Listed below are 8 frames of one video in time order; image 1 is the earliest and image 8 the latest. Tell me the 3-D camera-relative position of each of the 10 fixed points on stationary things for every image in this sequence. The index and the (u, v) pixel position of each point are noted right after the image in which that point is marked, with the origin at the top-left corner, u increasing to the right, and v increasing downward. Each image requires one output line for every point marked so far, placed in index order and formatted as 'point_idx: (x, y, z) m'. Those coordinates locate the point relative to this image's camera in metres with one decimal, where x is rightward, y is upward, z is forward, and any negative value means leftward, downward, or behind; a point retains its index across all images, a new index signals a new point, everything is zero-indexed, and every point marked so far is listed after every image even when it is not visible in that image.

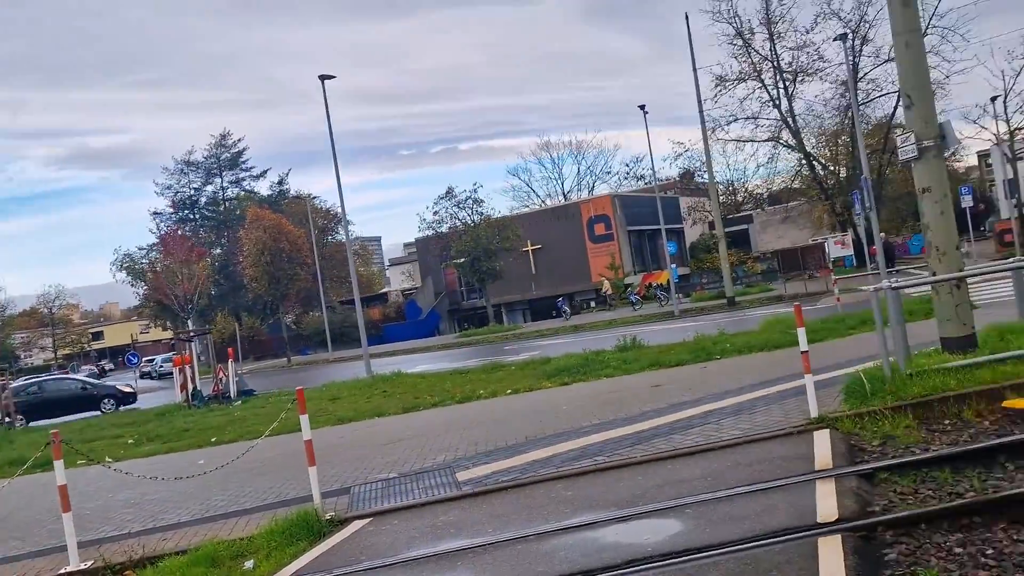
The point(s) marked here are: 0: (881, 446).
0: (+2.7, -1.2, +6.2) m
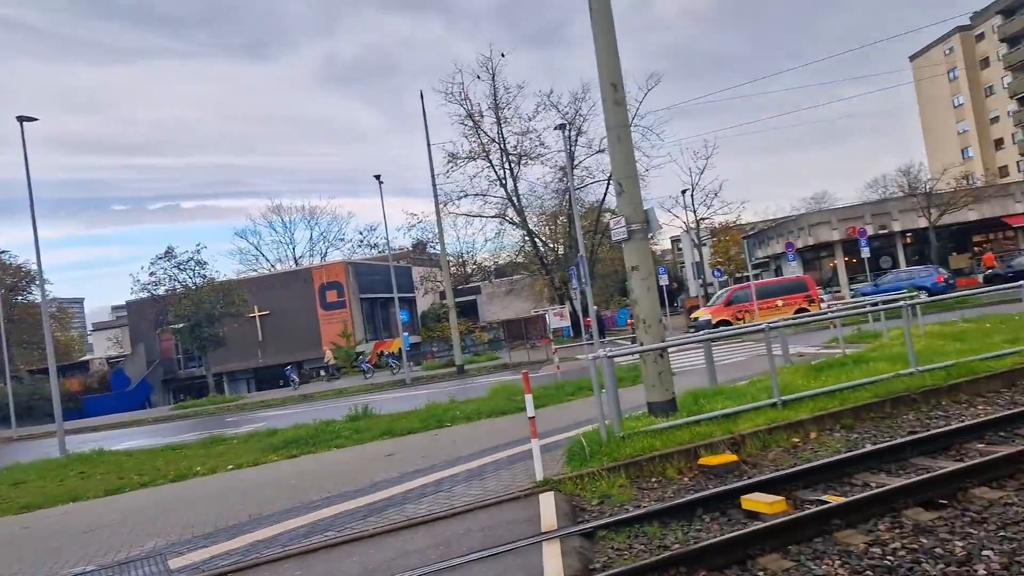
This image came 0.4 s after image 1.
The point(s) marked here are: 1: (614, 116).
0: (+0.7, -1.7, +6.6) m
1: (+1.1, +1.8, +8.7) m
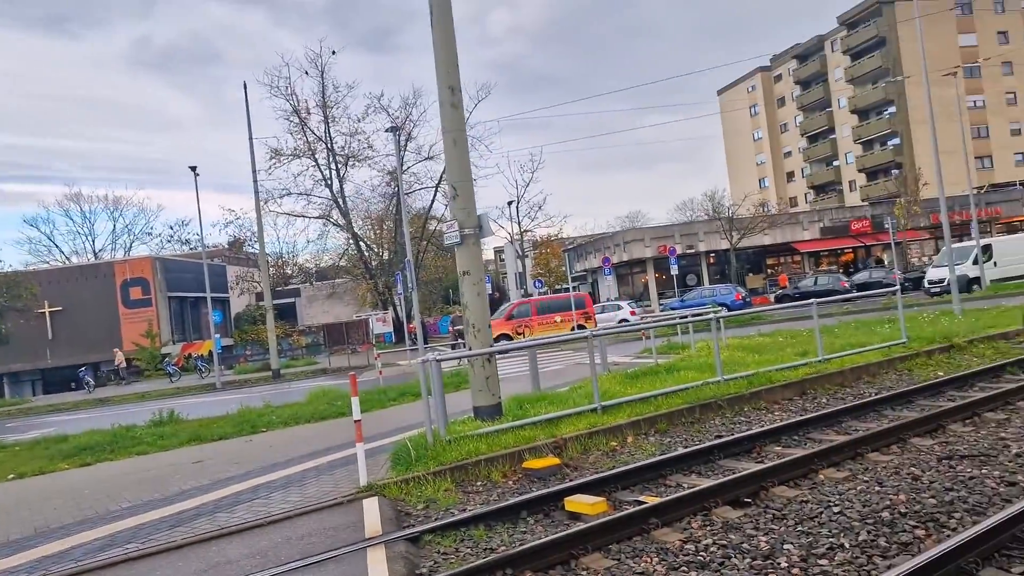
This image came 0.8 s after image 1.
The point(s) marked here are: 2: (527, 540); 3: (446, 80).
0: (-0.7, -1.7, +6.5) m
1: (-0.7, +1.8, +8.7) m
2: (+0.1, -1.7, +5.7) m
3: (-0.7, +2.2, +8.7) m
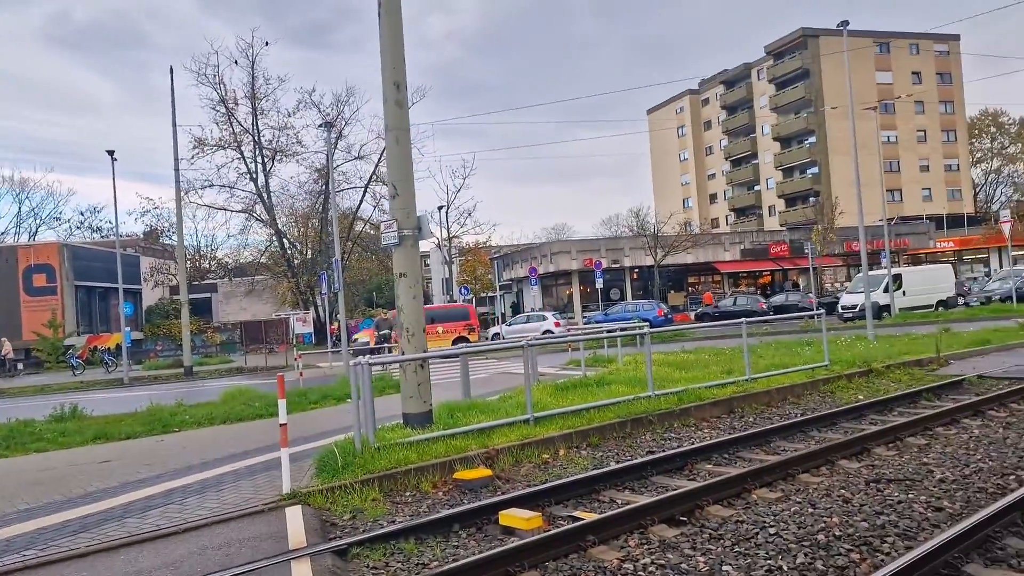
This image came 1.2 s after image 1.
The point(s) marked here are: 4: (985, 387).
0: (-1.2, -1.7, +6.2) m
1: (-1.2, +1.7, +8.5) m
2: (-0.3, -1.8, +5.5) m
3: (-1.2, +2.2, +8.5) m
4: (+6.4, -1.3, +11.3) m
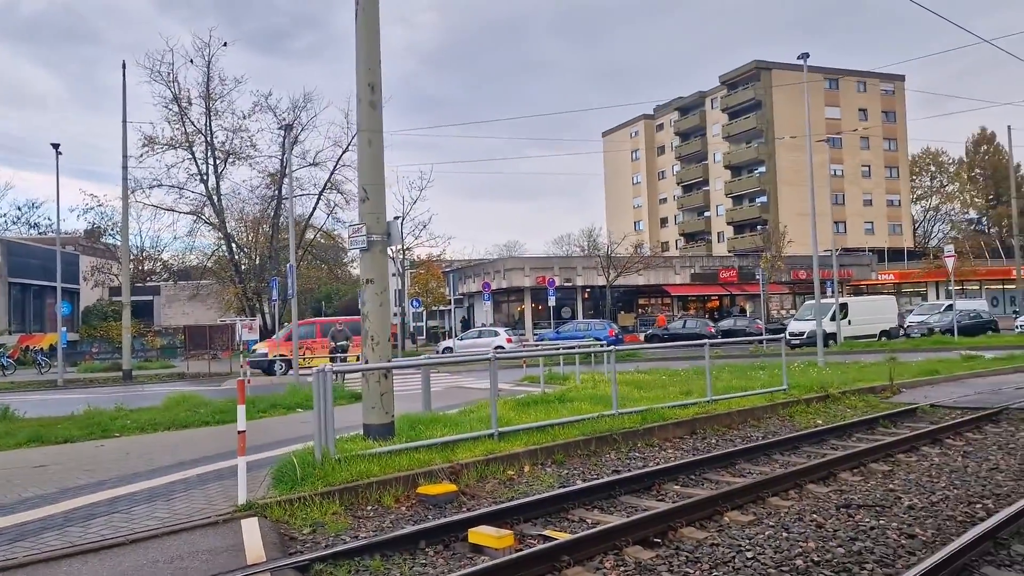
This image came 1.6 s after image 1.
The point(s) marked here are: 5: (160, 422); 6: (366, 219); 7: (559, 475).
0: (-1.4, -1.7, +5.9) m
1: (-1.4, +1.7, +8.2) m
2: (-0.5, -1.8, +5.2) m
3: (-1.4, +2.1, +8.3) m
4: (+5.8, -1.8, +11.4) m
5: (-5.7, -2.2, +13.5) m
6: (-1.4, +0.7, +8.2) m
7: (+0.4, -1.8, +8.0) m
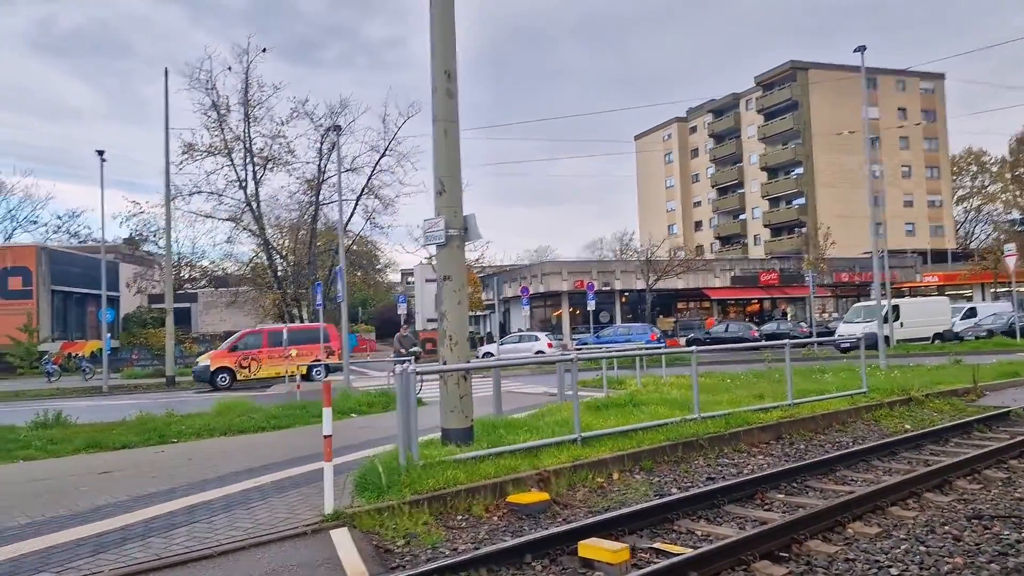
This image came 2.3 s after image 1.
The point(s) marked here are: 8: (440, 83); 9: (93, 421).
0: (-0.7, -1.7, +5.5) m
1: (-0.6, +1.7, +7.8) m
2: (+0.2, -1.7, +4.8) m
3: (-0.7, +2.1, +7.9) m
4: (+6.7, -1.7, +10.8) m
5: (-4.7, -2.2, +13.2) m
6: (-0.6, +0.7, +7.8) m
7: (+1.2, -1.7, +7.5) m
8: (-0.7, +1.9, +7.9) m
9: (-7.9, -2.5, +15.8) m
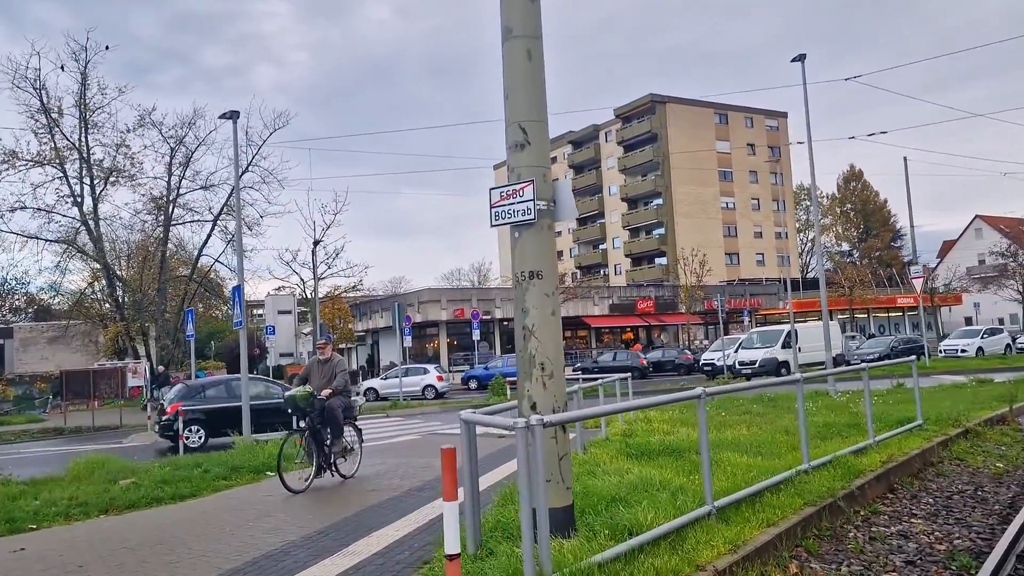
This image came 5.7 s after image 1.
0: (+0.5, -1.6, +2.8) m
1: (+0.1, +1.7, +5.2) m
2: (+1.5, -1.6, +2.2) m
3: (0.0, +2.1, +5.2) m
4: (+6.8, -1.8, +9.3) m
5: (-4.9, -2.5, +9.6) m
6: (+0.1, +0.7, +5.2) m
7: (+2.0, -1.7, +5.1) m
8: (0.0, +1.9, +5.2) m
9: (-8.5, -2.8, +11.5) m
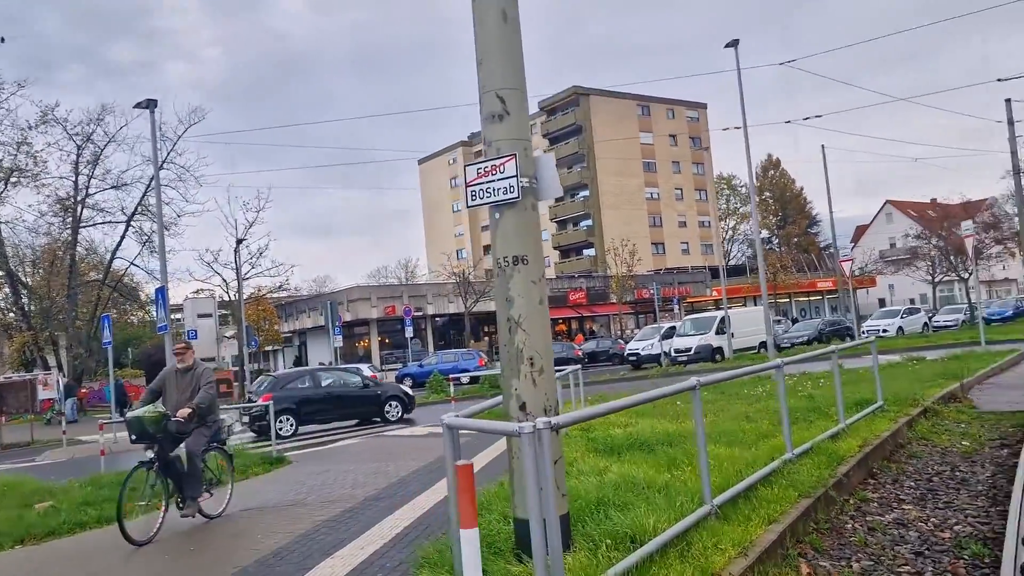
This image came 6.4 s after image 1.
0: (+0.6, -1.6, +2.3) m
1: (-0.1, +1.8, +4.7) m
2: (+1.7, -1.5, +1.8) m
3: (-0.1, +2.2, +4.7) m
4: (+6.4, -1.5, +9.4) m
5: (-5.3, -2.5, +8.6) m
6: (-0.1, +0.8, +4.6) m
7: (+2.0, -1.6, +4.7) m
8: (-0.1, +2.0, +4.7) m
9: (-9.1, -3.0, +10.2) m
